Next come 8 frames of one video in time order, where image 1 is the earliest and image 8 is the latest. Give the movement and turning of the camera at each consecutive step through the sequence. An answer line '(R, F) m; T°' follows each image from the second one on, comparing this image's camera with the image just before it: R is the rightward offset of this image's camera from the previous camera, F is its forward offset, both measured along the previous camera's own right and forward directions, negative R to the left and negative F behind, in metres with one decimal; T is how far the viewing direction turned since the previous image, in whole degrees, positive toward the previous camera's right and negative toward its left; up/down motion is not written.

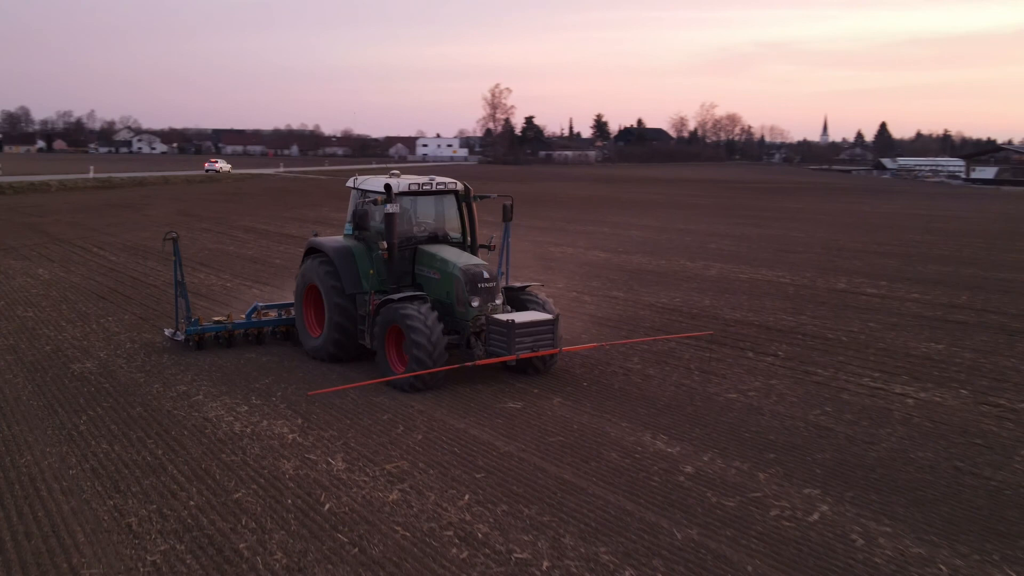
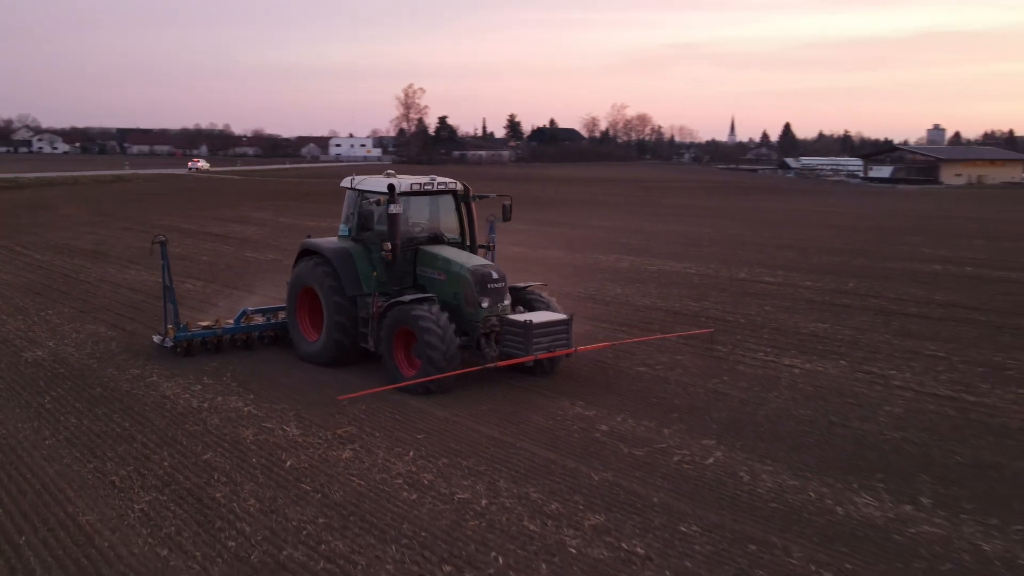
(-0.2, -0.8) m; +5°
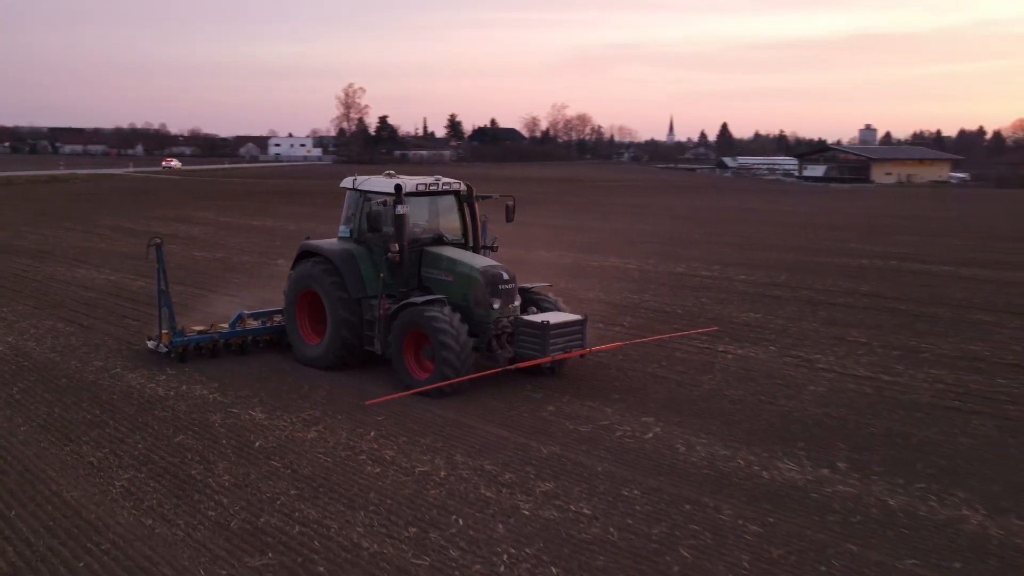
(-0.1, -0.5) m; +3°
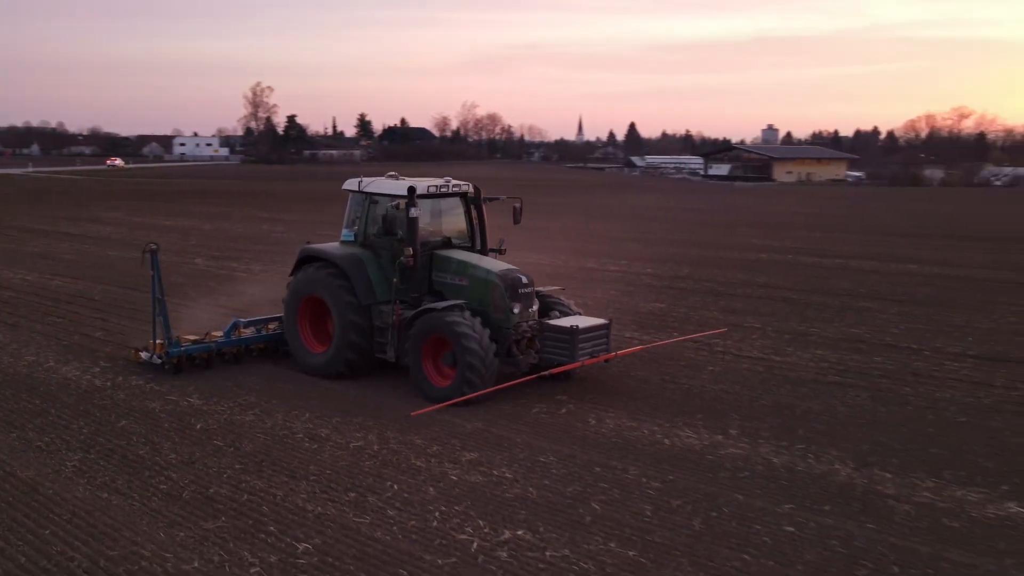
(-0.1, -0.6) m; +5°
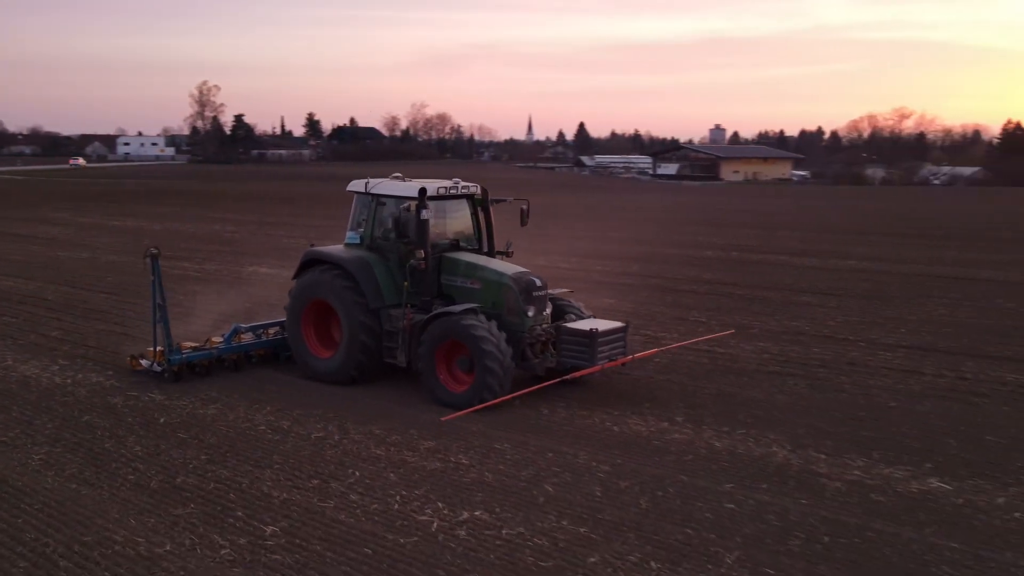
(0.0, -0.3) m; +3°
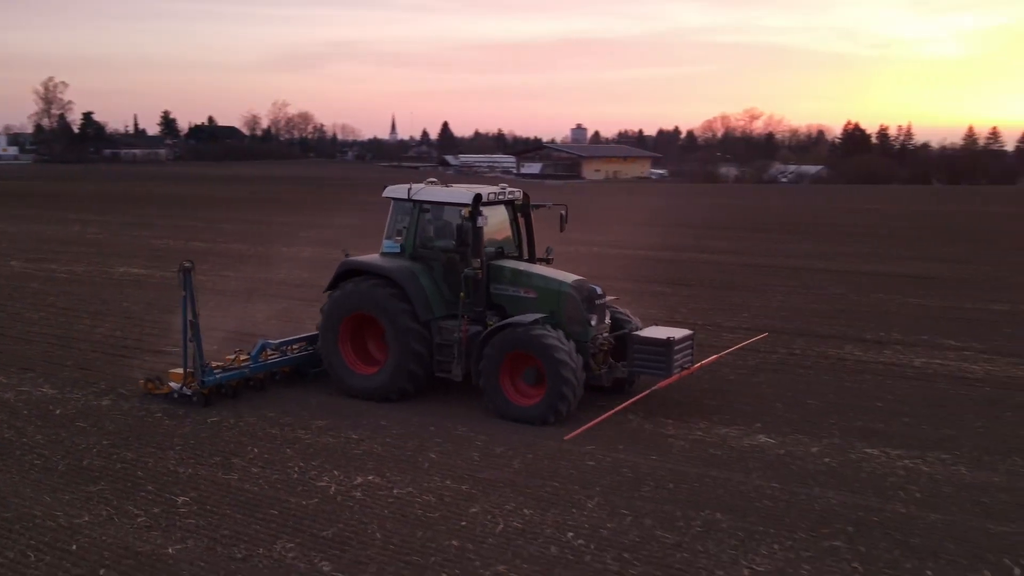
(-0.1, -0.7) m; +8°
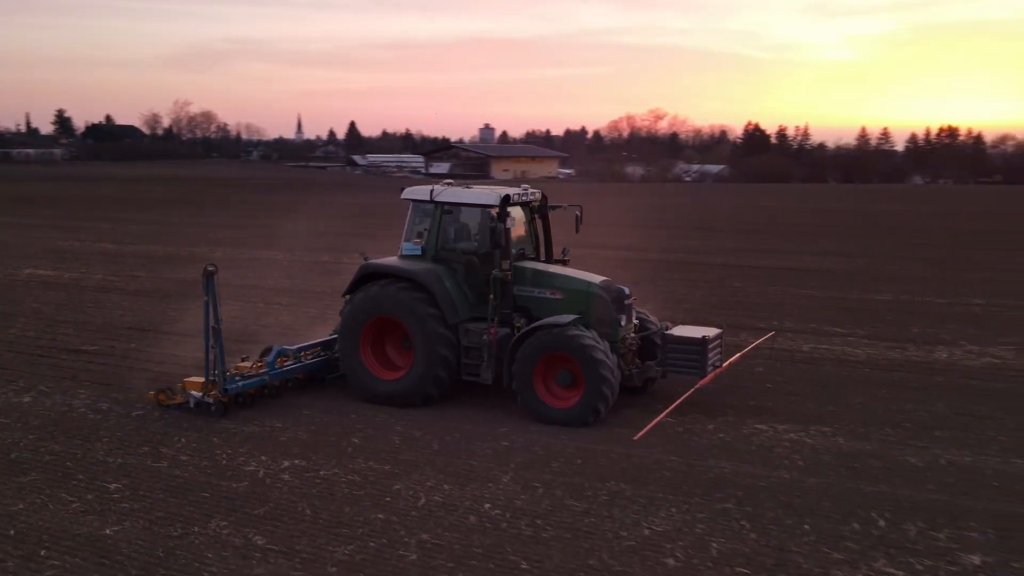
(-0.1, -0.4) m; +5°
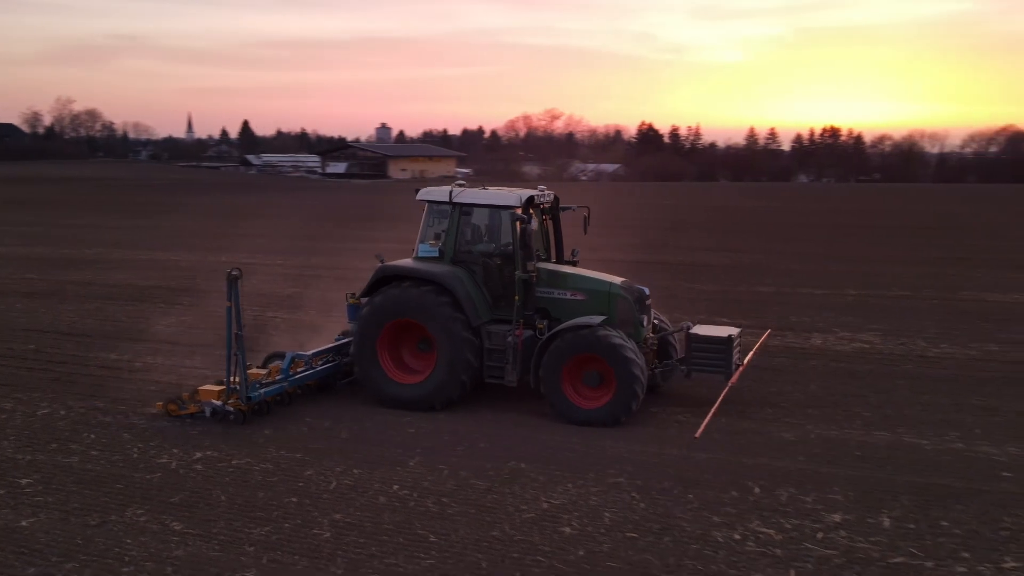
(0.0, -0.4) m; +6°
